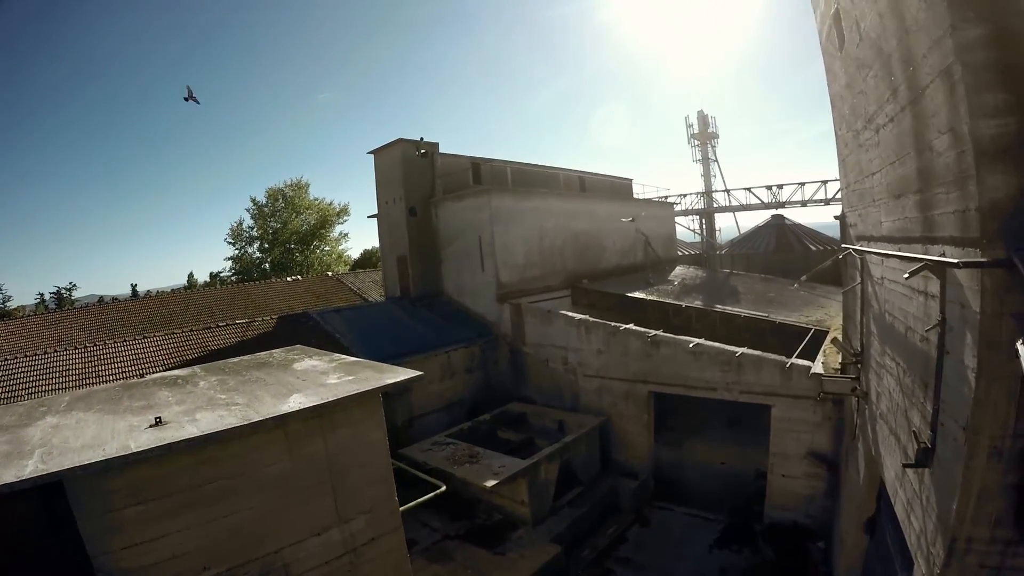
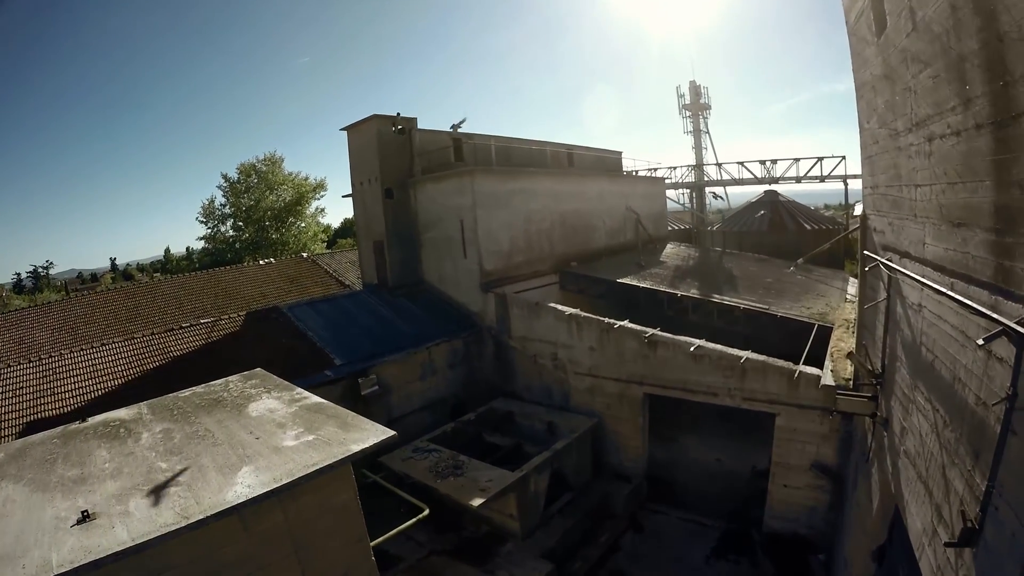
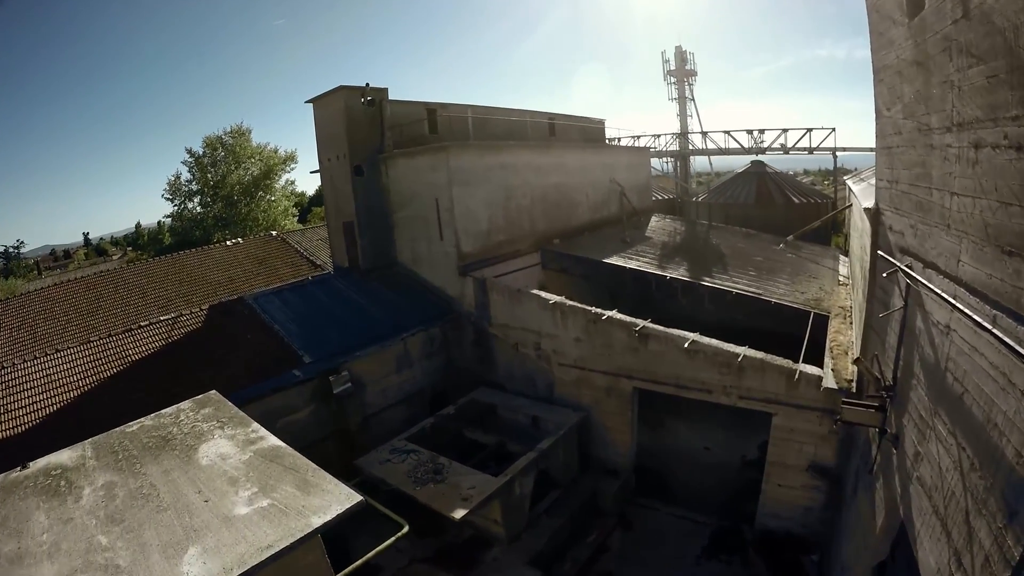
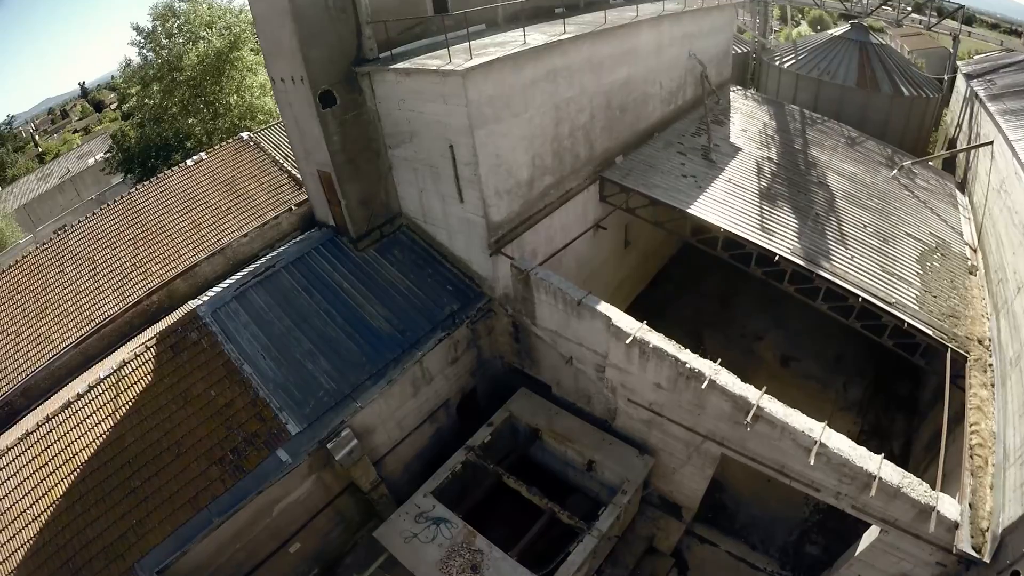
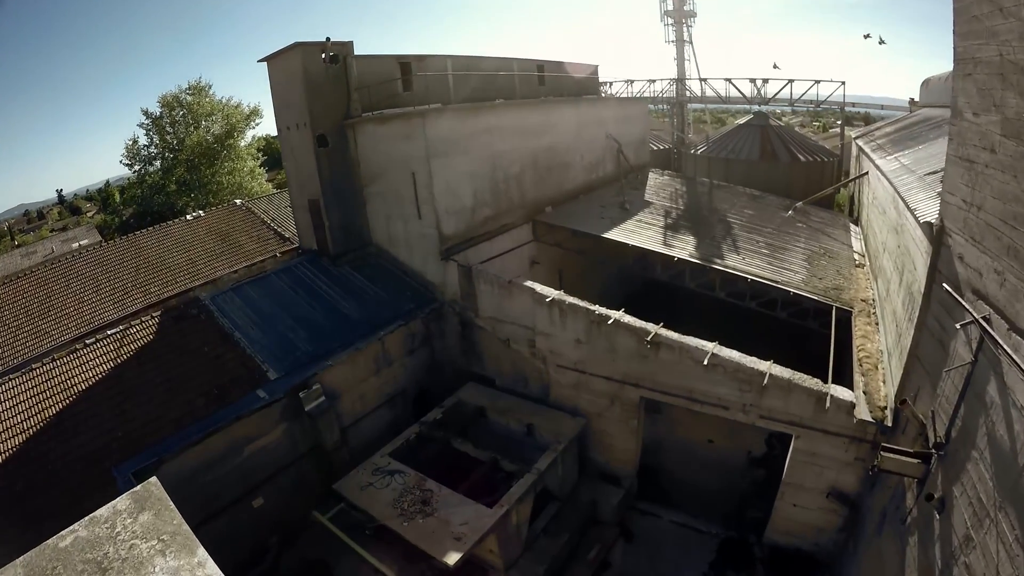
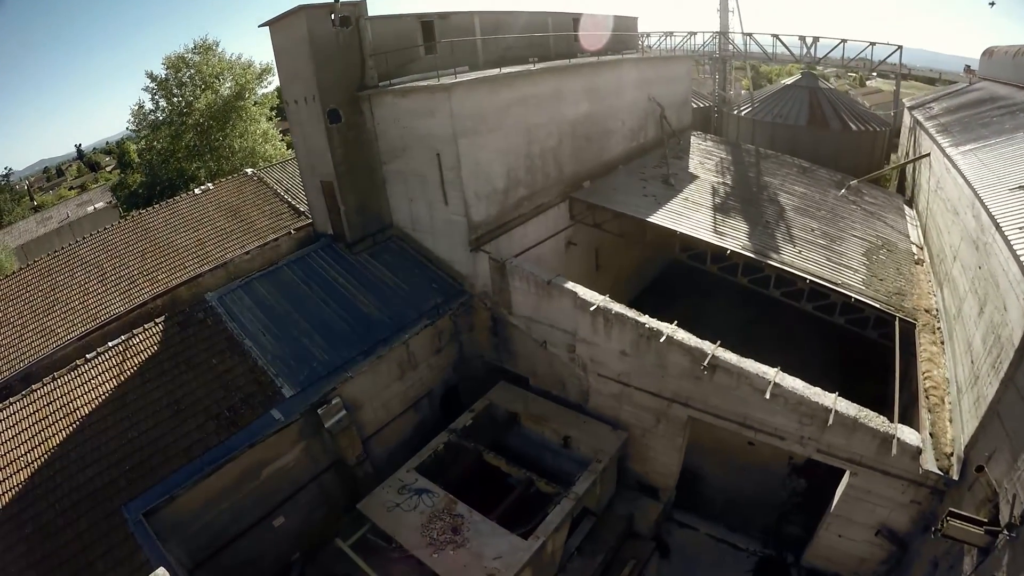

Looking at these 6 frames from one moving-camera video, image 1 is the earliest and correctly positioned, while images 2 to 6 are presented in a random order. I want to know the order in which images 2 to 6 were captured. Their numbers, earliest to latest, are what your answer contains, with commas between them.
2, 3, 5, 6, 4
